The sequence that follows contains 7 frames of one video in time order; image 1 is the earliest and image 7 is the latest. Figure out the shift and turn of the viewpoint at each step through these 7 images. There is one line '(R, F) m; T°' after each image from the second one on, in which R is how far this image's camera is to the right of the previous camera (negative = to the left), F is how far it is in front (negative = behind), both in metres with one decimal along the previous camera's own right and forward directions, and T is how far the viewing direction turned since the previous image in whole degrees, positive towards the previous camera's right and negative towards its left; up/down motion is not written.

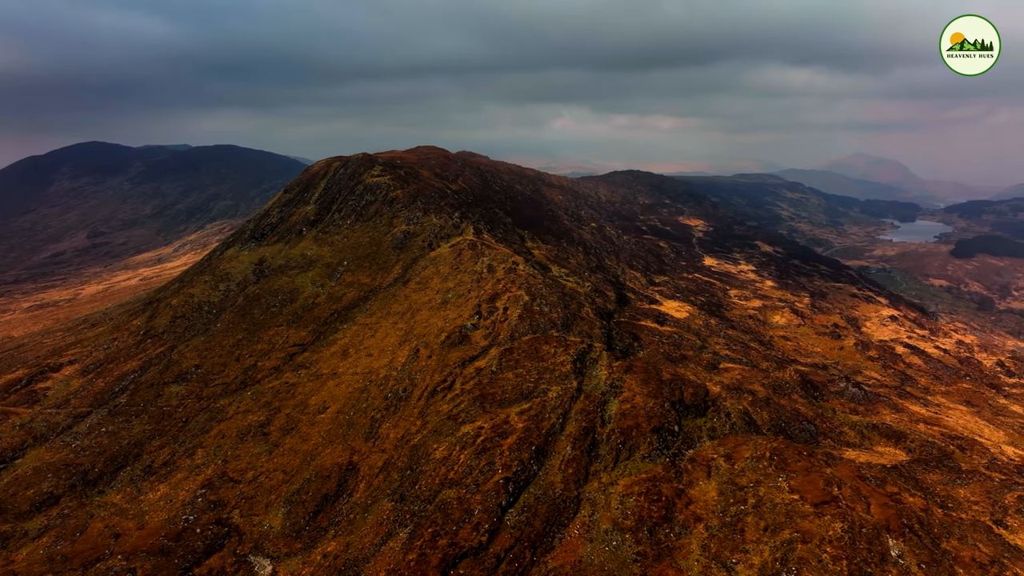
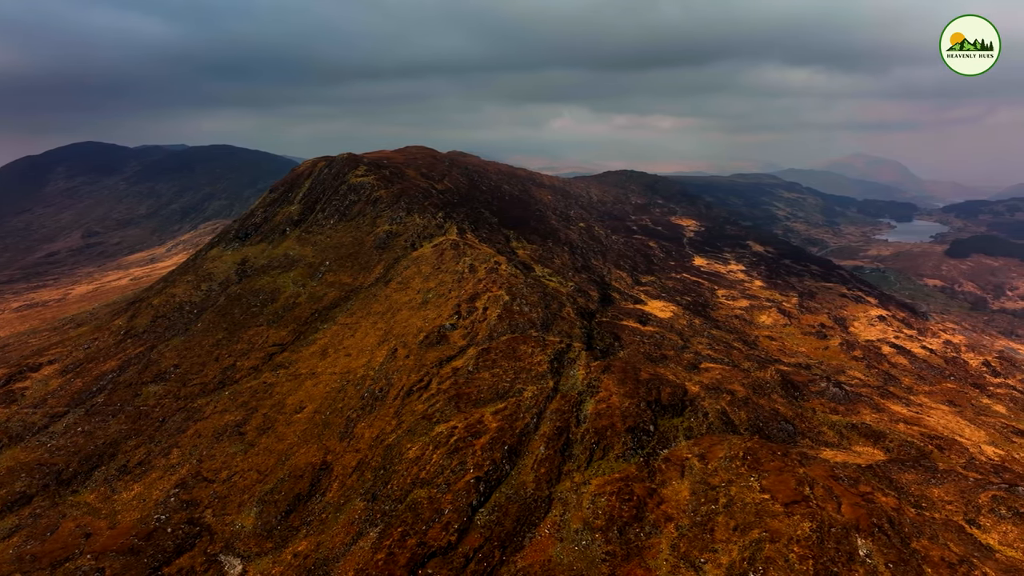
(+3.9, -0.1) m; 0°
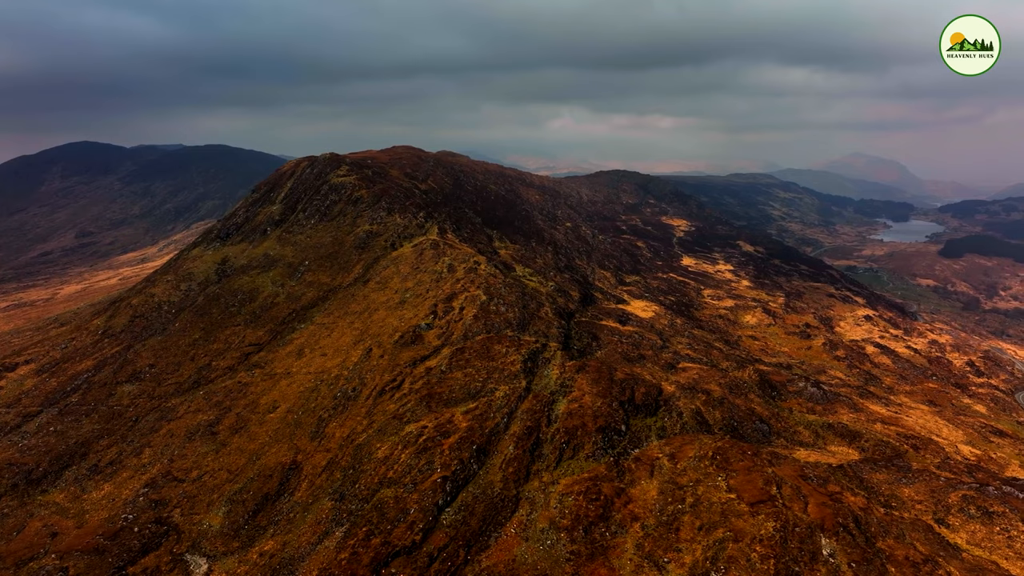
(+4.5, -0.1) m; 0°
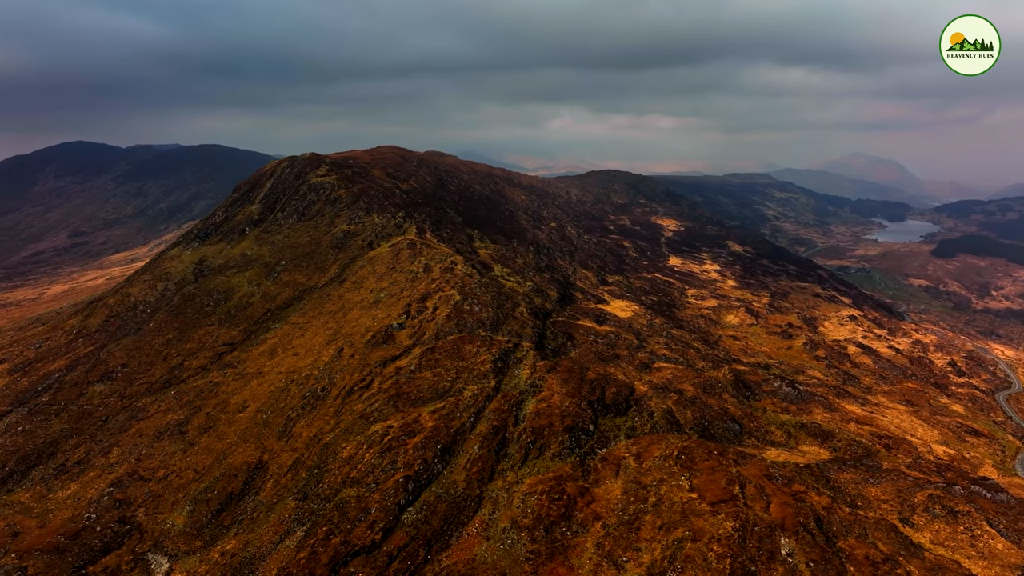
(+5.1, -0.1) m; 0°
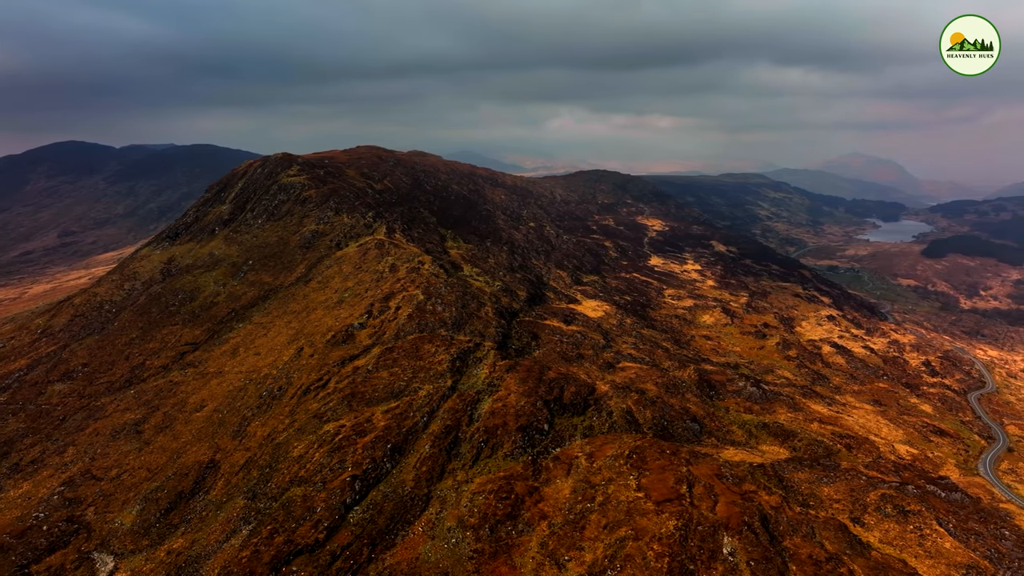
(+7.2, -0.2) m; 0°
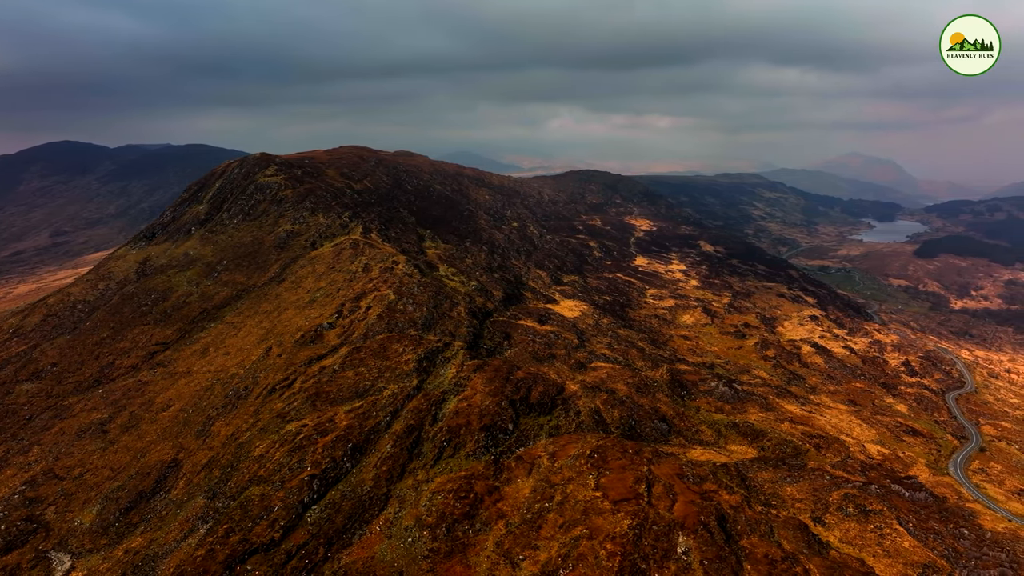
(+5.7, -0.2) m; 0°
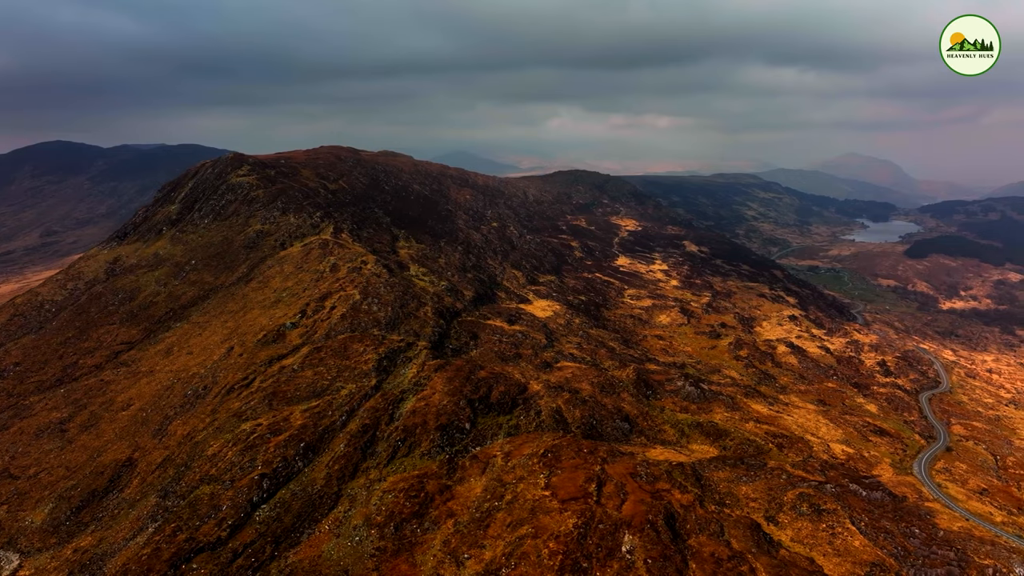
(+6.9, -0.2) m; 0°
